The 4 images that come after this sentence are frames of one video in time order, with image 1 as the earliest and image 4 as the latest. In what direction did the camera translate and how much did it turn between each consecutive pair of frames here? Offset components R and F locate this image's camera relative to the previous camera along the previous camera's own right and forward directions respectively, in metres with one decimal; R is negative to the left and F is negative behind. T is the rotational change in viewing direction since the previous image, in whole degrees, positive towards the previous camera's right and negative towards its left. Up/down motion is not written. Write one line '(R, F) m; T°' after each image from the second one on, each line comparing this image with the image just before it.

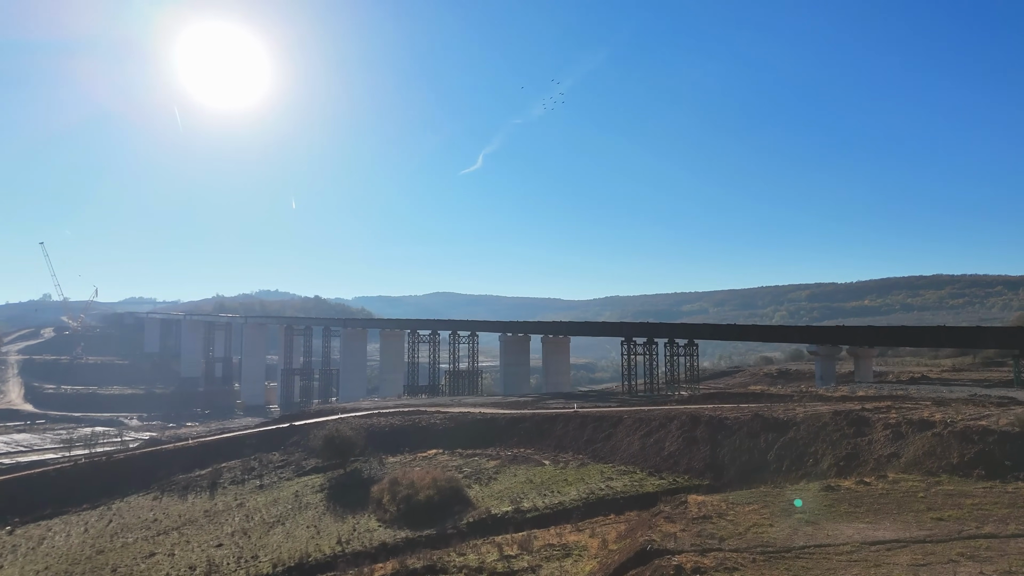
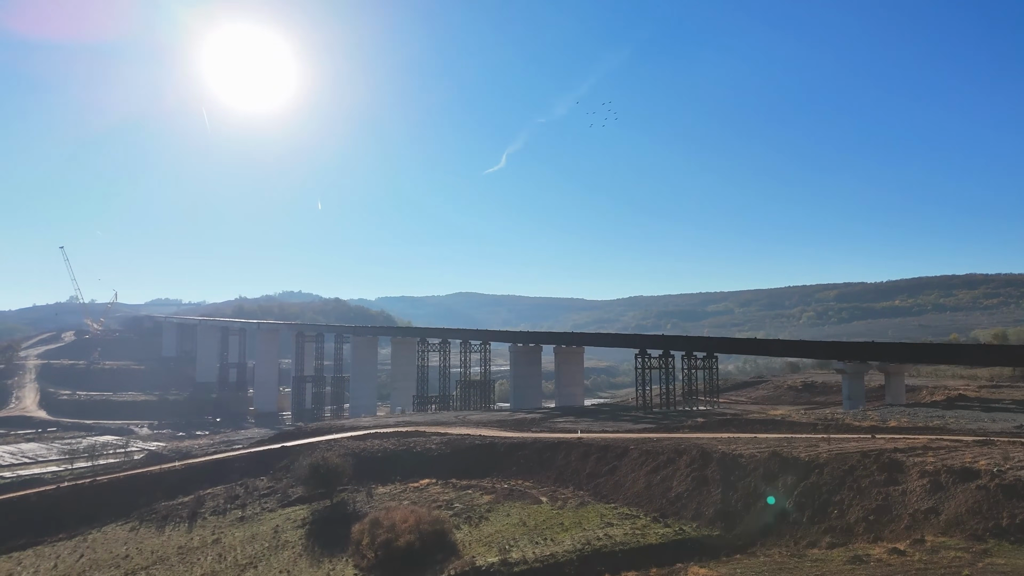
(+1.0, +2.0) m; -2°
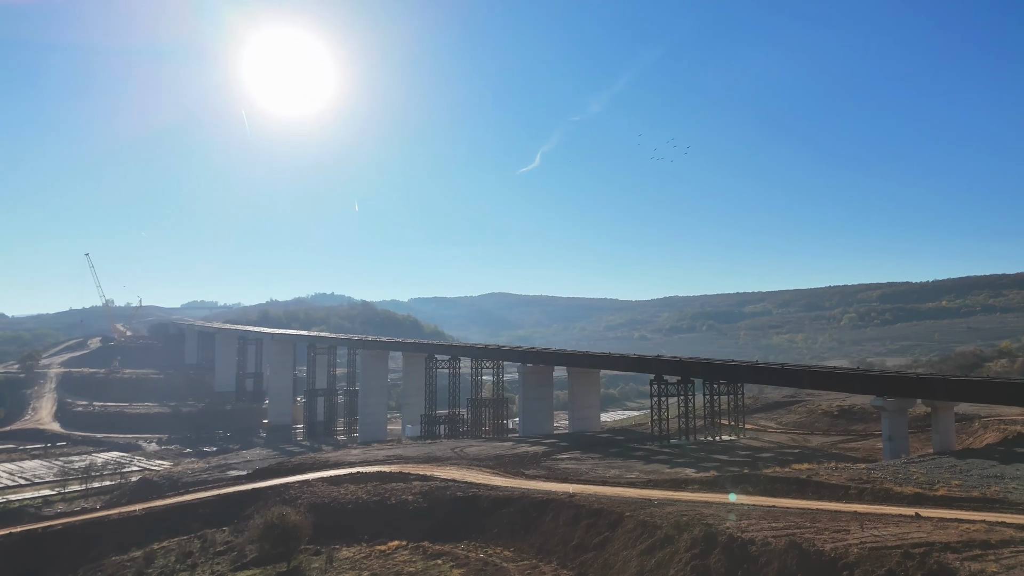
(+1.9, +3.3) m; -3°
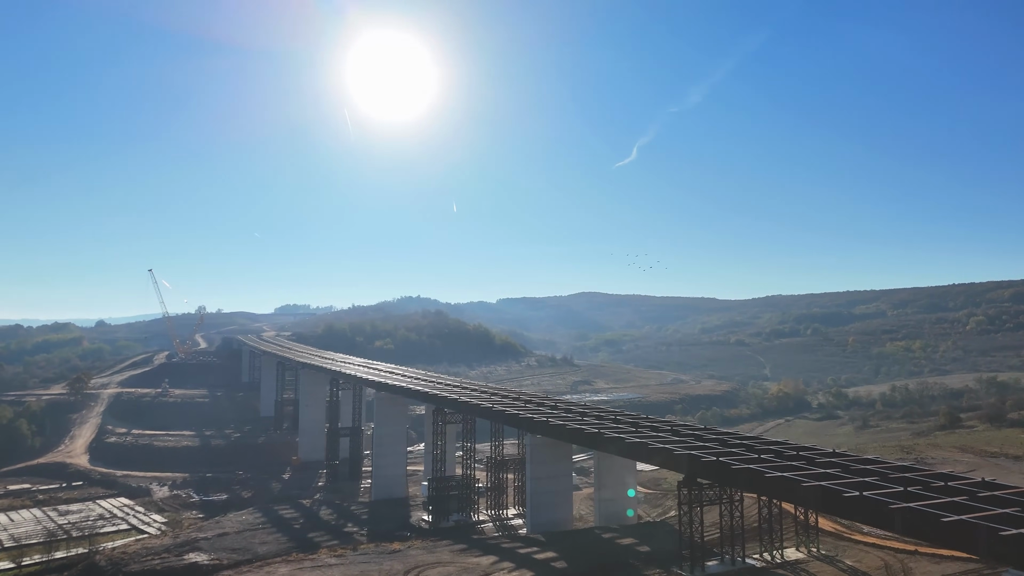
(+5.4, +9.6) m; -8°
